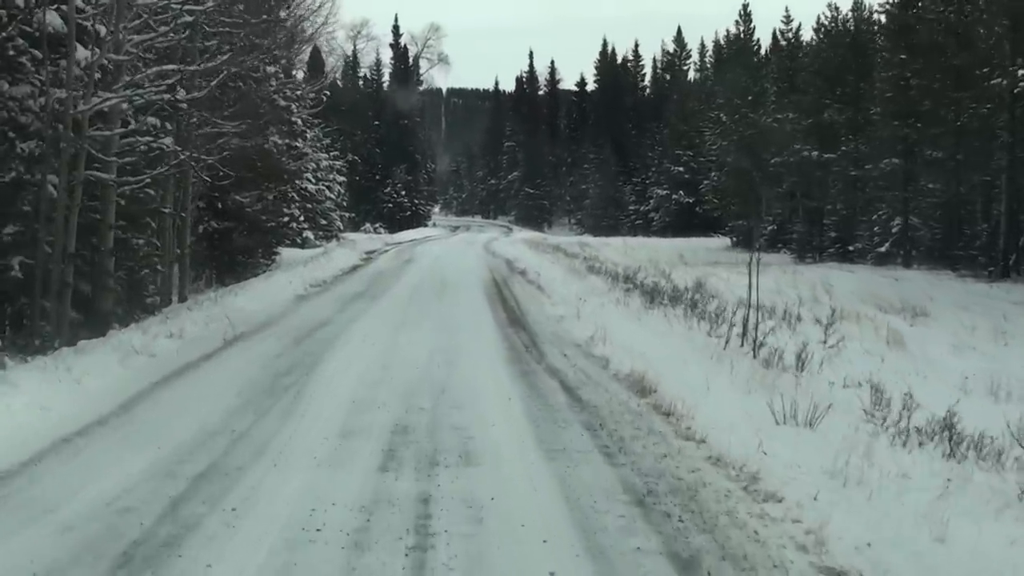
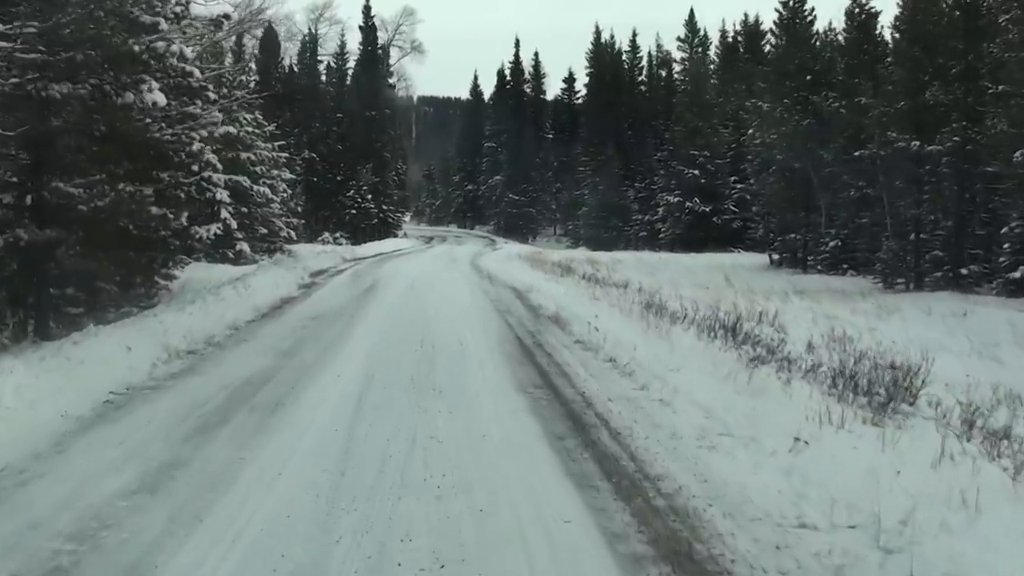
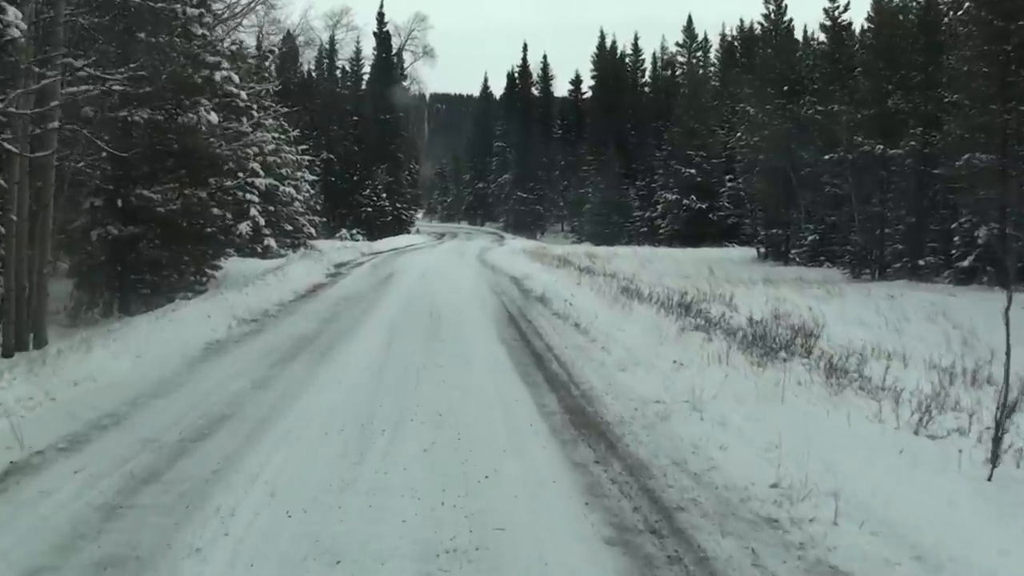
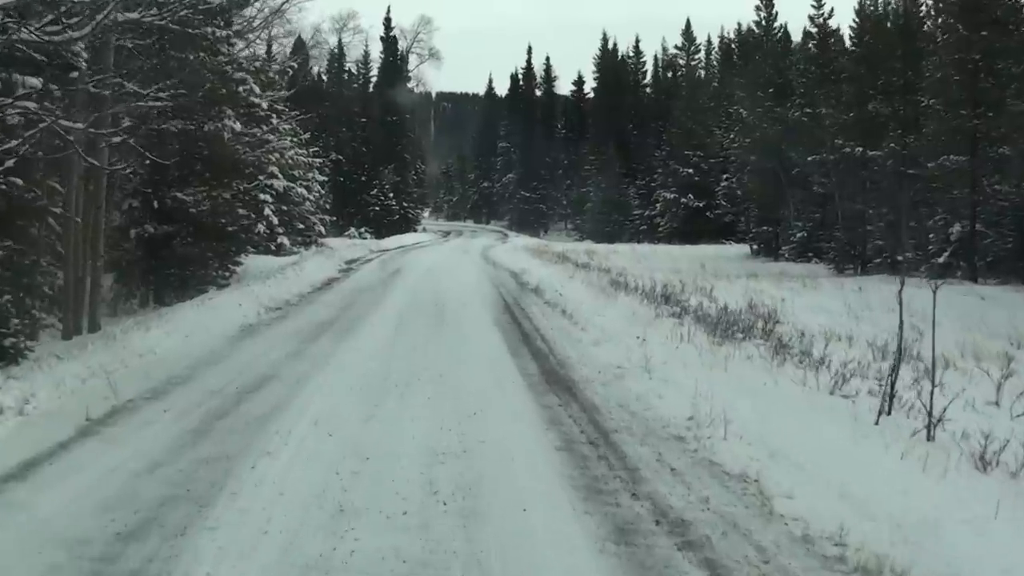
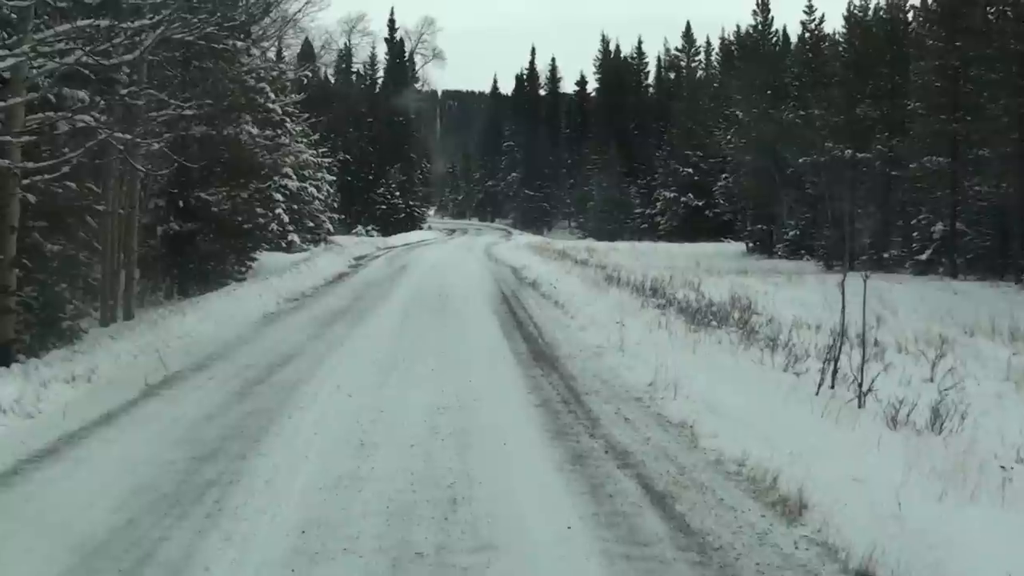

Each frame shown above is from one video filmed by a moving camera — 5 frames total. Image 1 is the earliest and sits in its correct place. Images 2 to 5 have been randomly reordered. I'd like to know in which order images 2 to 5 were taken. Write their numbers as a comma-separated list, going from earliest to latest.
5, 4, 3, 2
